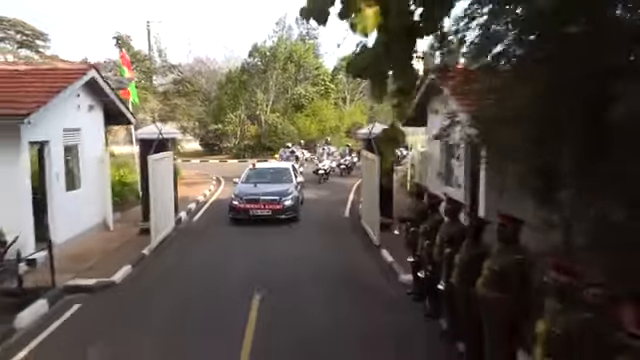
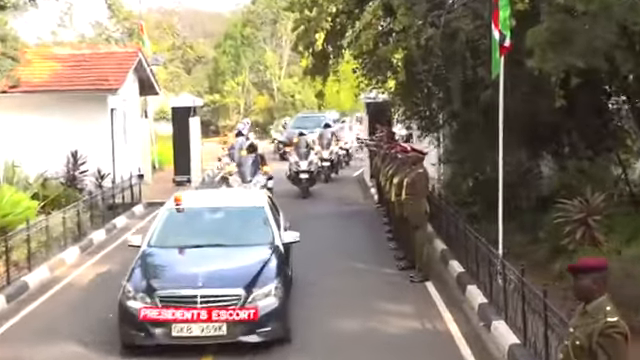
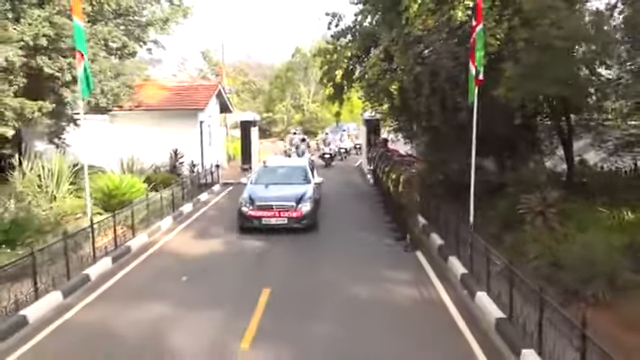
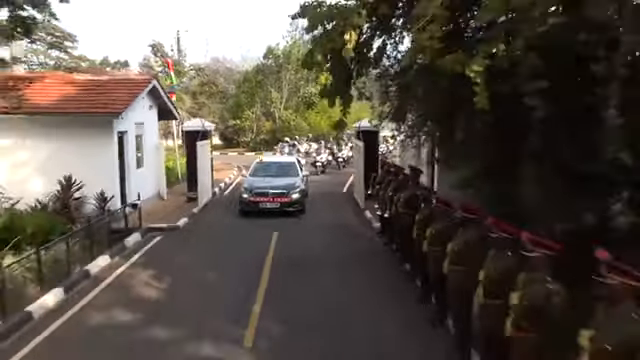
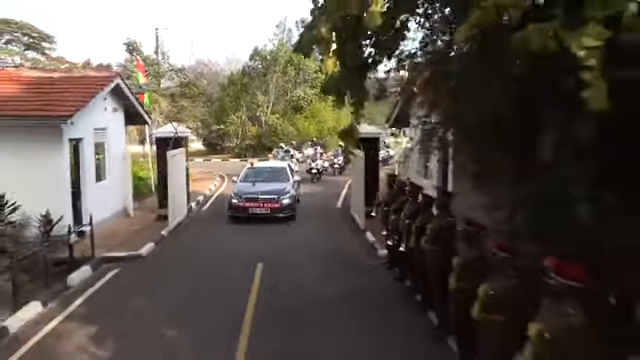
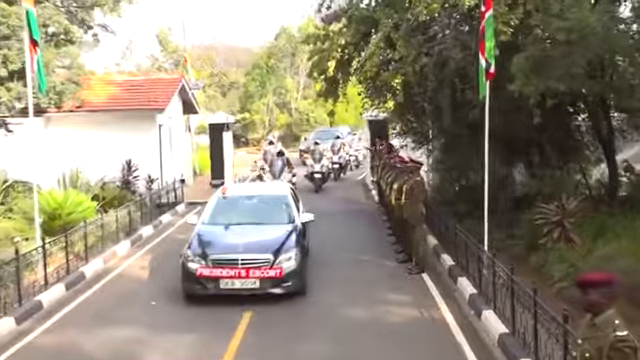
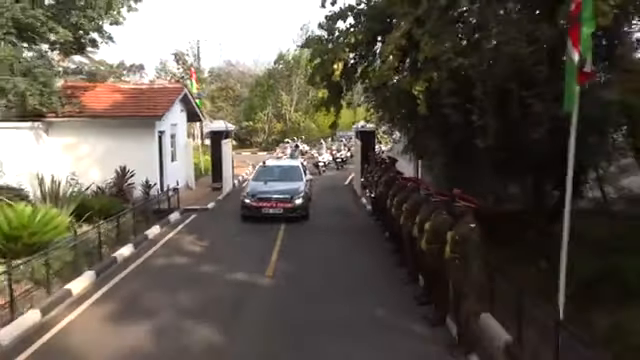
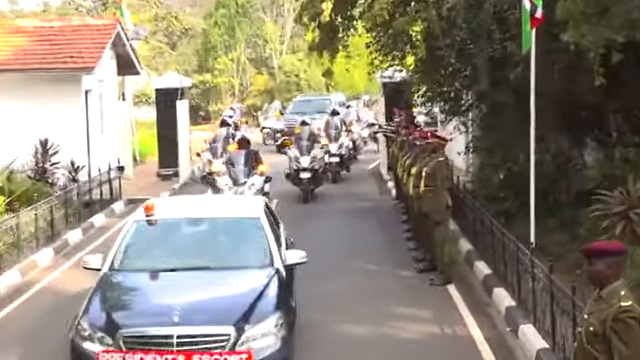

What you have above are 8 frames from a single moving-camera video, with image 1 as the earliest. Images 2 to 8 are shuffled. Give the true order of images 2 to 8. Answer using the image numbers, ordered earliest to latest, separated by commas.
5, 4, 7, 3, 6, 2, 8
